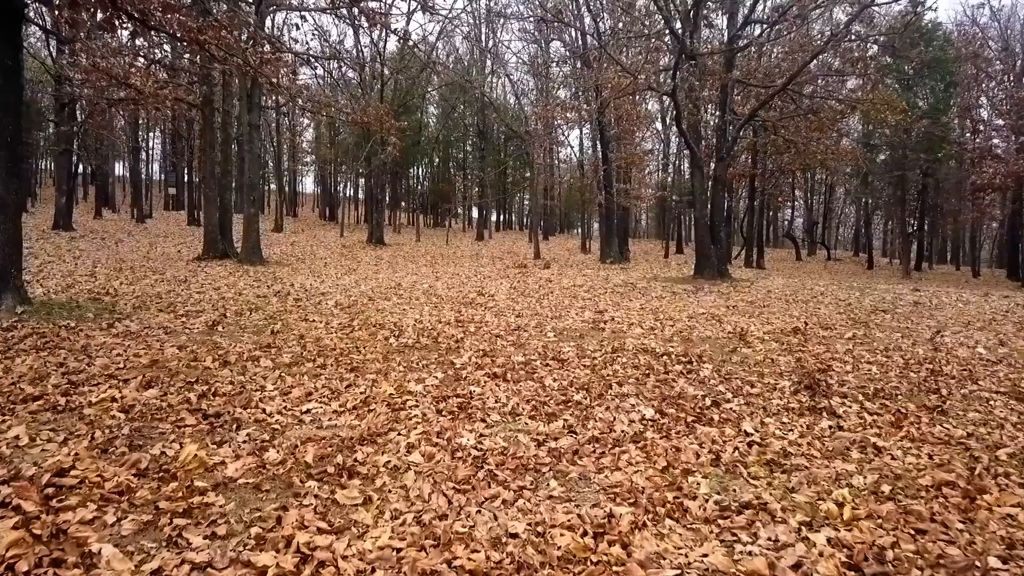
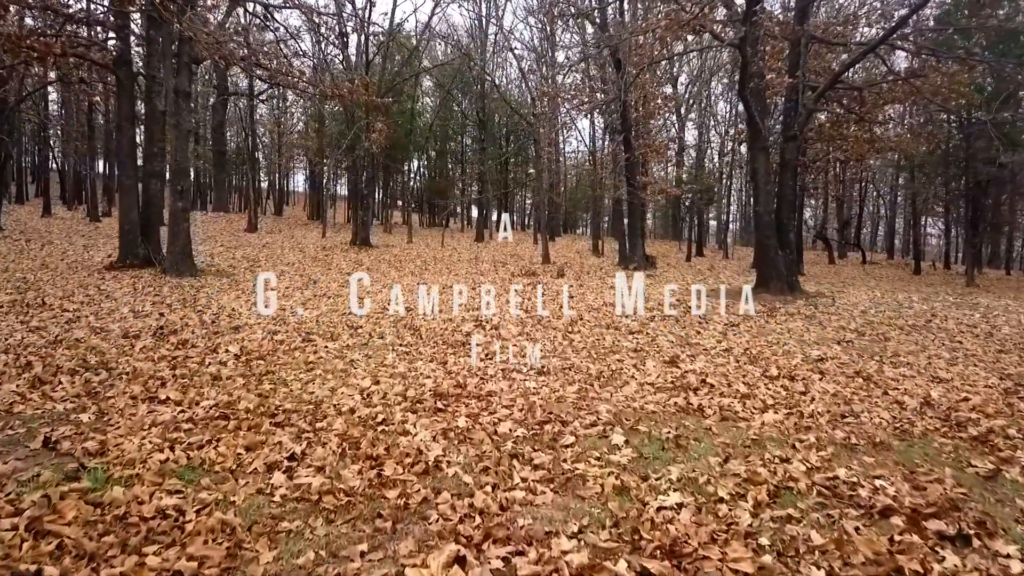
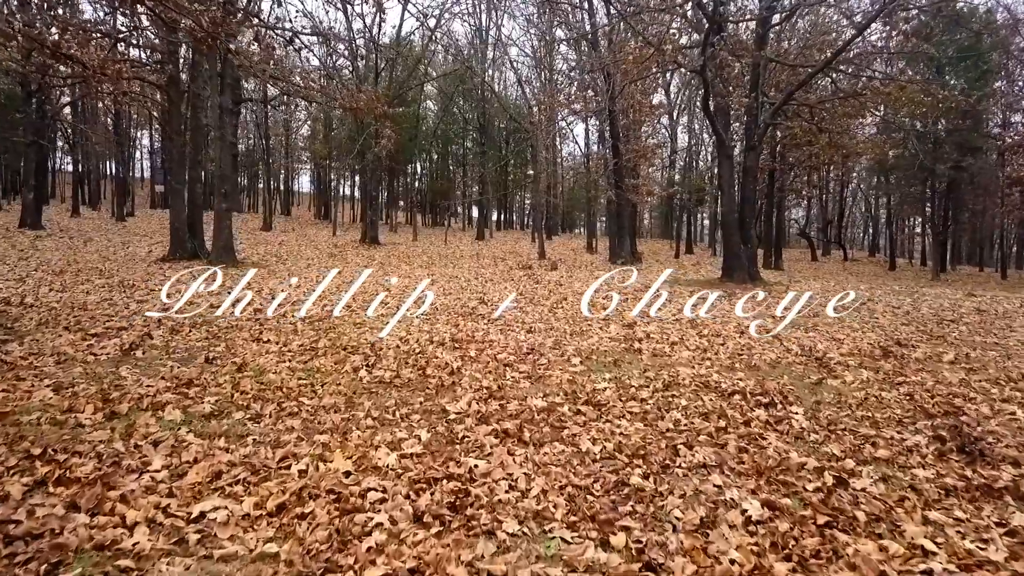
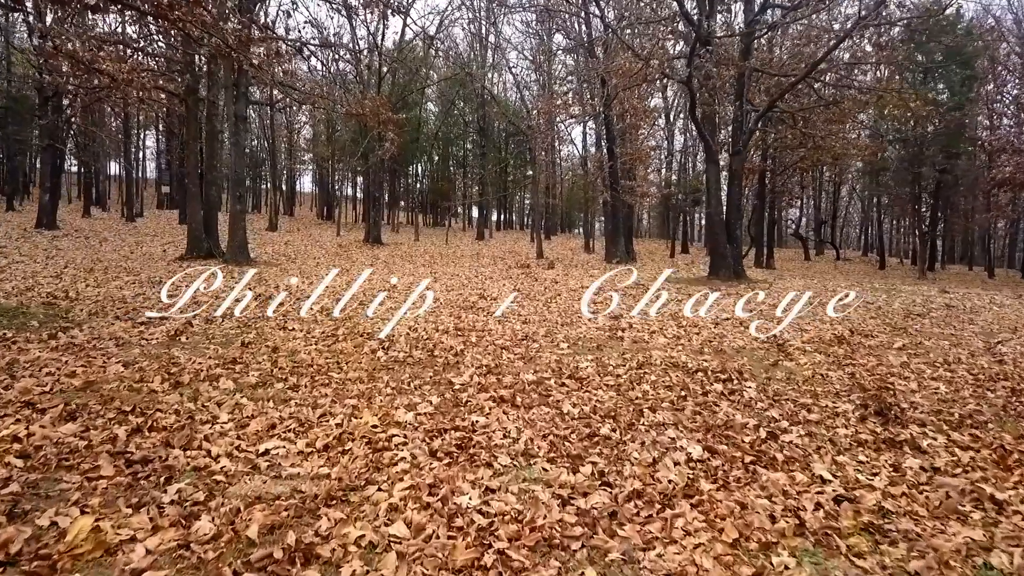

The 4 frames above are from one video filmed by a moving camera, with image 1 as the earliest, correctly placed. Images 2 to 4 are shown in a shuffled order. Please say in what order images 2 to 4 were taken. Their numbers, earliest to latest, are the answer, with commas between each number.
4, 3, 2
